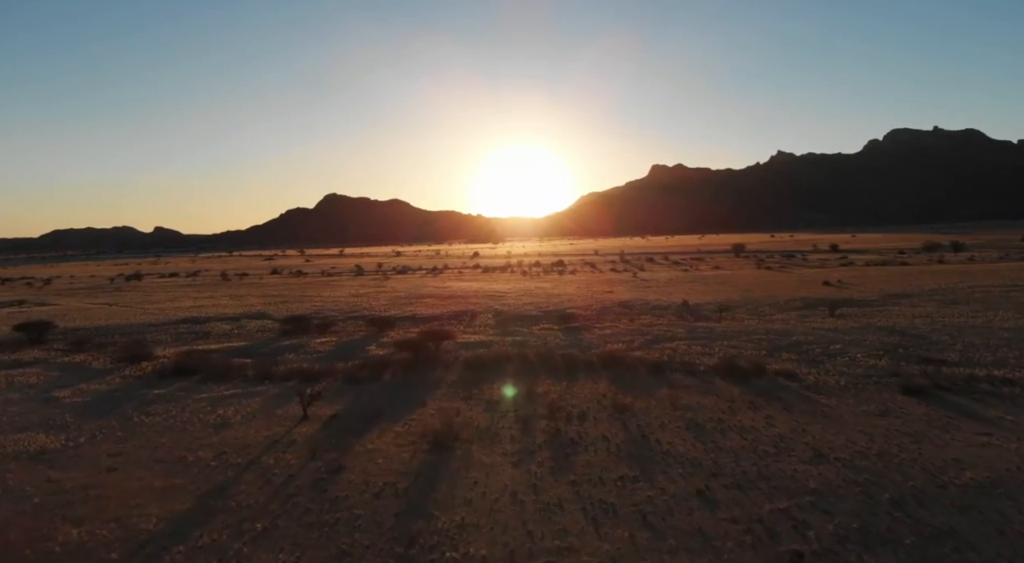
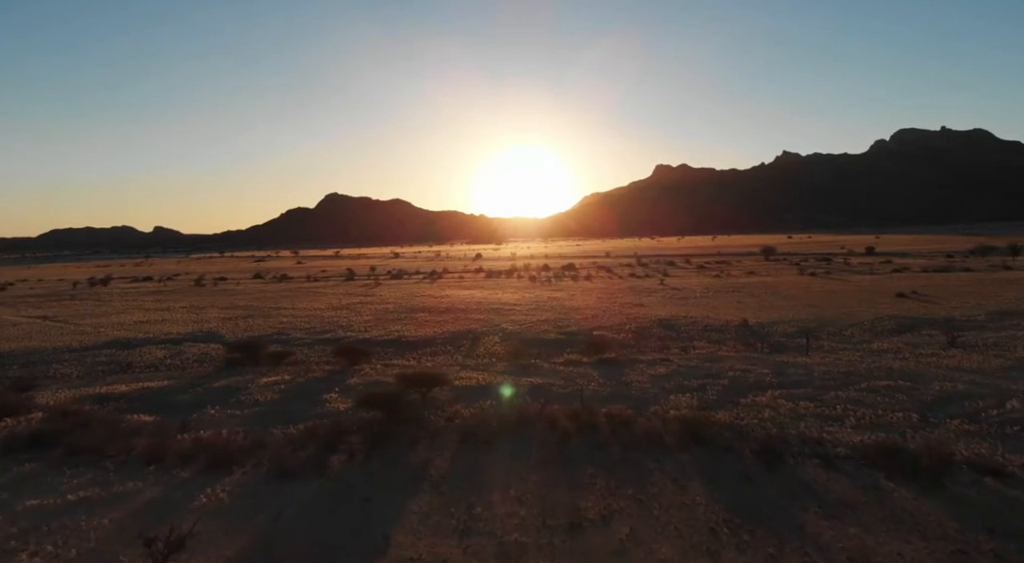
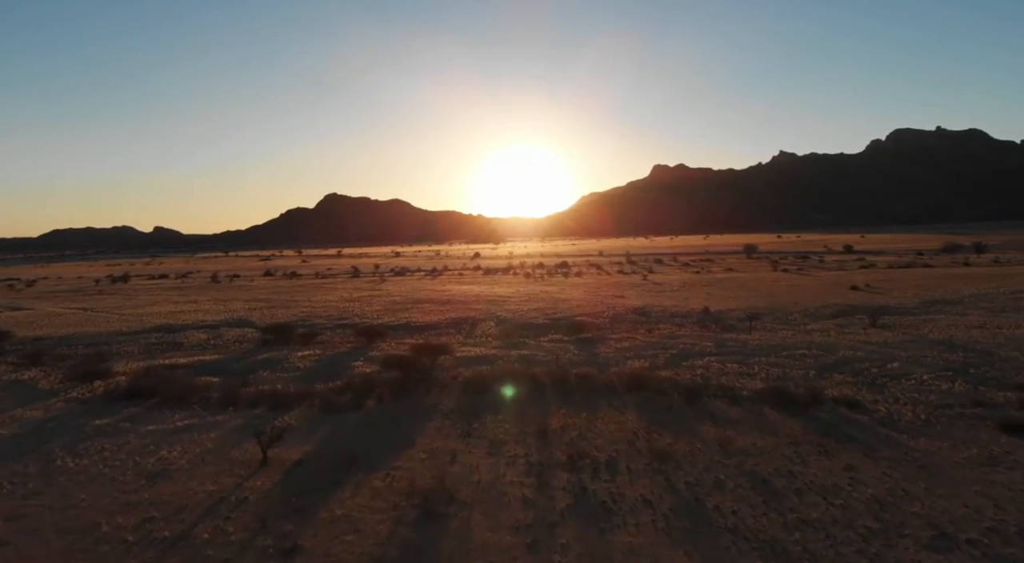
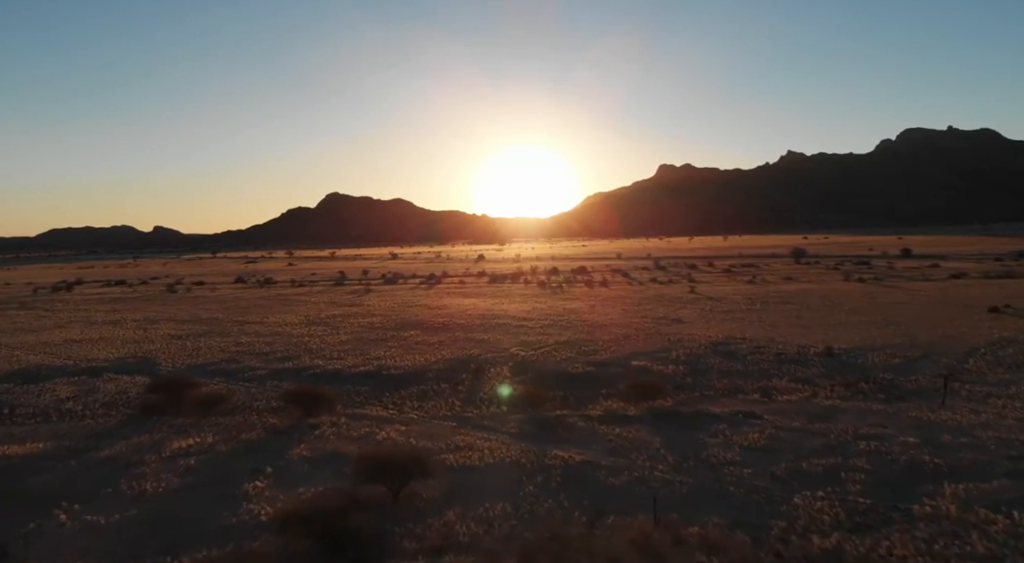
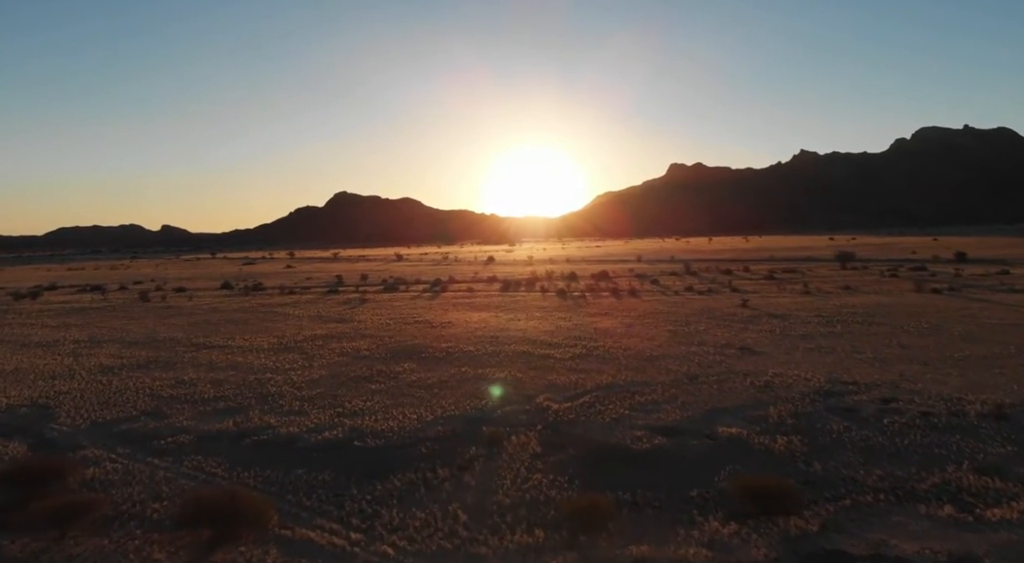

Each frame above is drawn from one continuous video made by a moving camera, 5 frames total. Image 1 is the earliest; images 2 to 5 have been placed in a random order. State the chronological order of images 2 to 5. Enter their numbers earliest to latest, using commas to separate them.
3, 2, 4, 5
